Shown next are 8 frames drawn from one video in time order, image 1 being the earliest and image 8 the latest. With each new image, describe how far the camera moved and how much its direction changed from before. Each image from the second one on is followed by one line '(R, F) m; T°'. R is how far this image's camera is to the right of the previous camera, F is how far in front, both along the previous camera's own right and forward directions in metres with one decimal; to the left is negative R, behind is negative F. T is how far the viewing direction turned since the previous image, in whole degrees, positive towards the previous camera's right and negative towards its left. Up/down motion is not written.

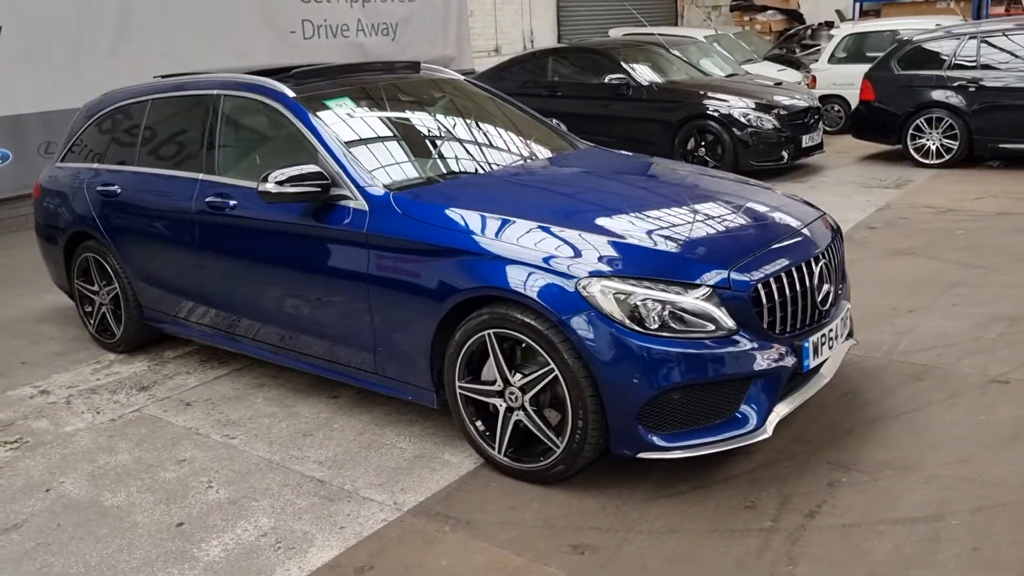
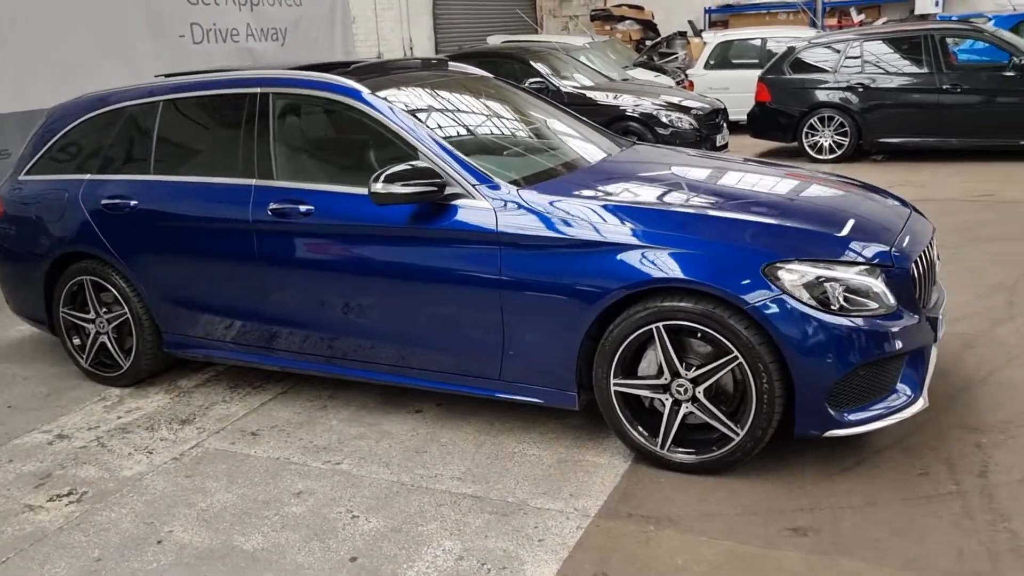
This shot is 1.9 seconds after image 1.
(-1.3, +0.2) m; +12°
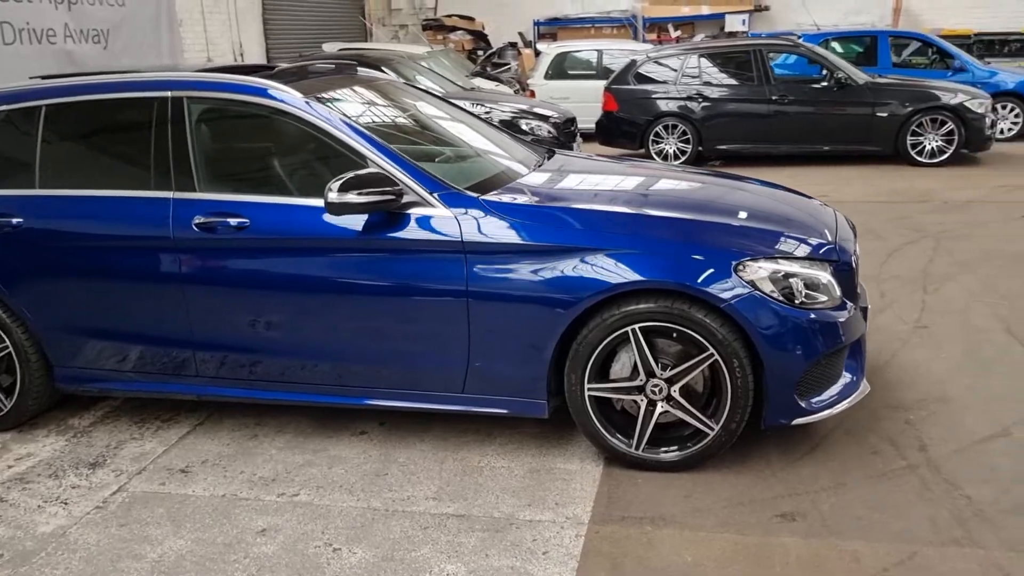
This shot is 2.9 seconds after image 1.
(-0.6, +0.1) m; +12°
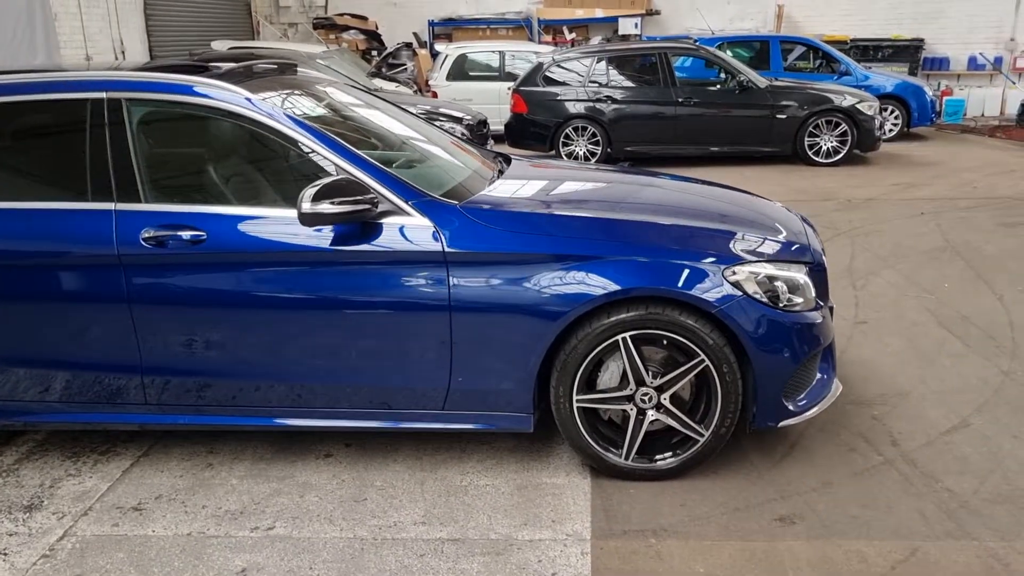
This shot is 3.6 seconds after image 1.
(-0.4, +0.1) m; +8°
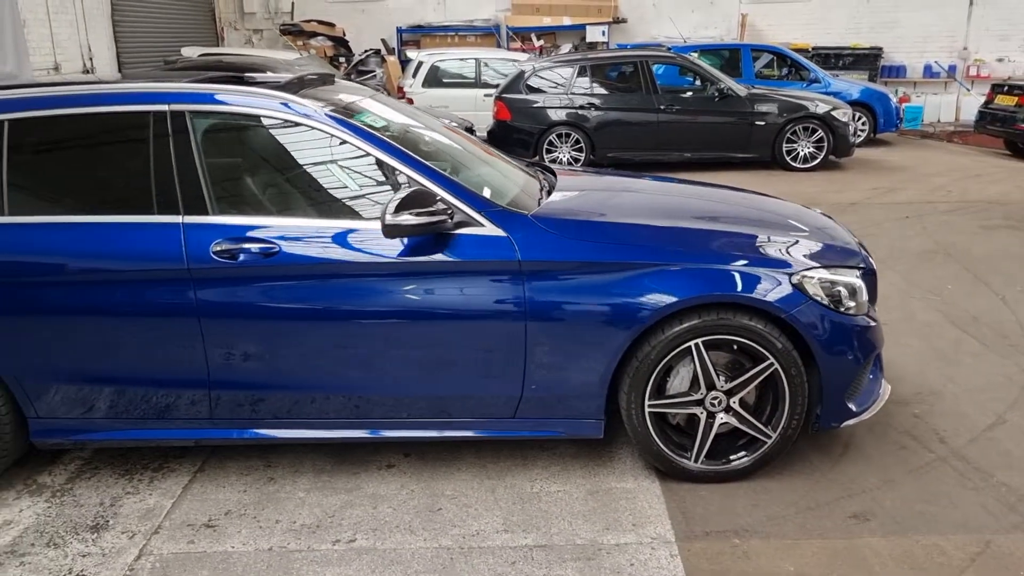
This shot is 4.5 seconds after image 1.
(-0.5, 0.0) m; +3°
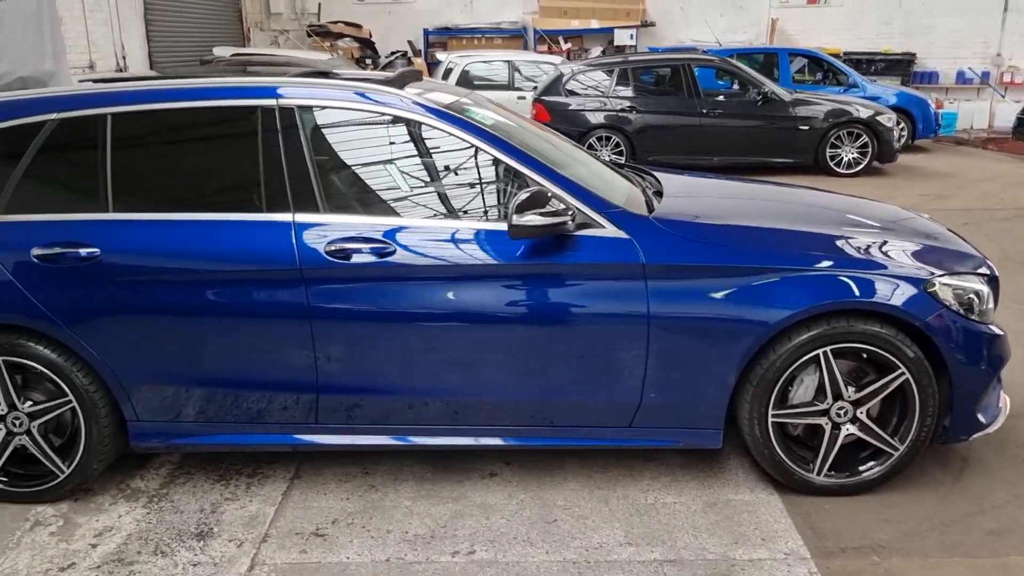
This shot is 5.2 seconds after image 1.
(-0.4, +0.1) m; 0°
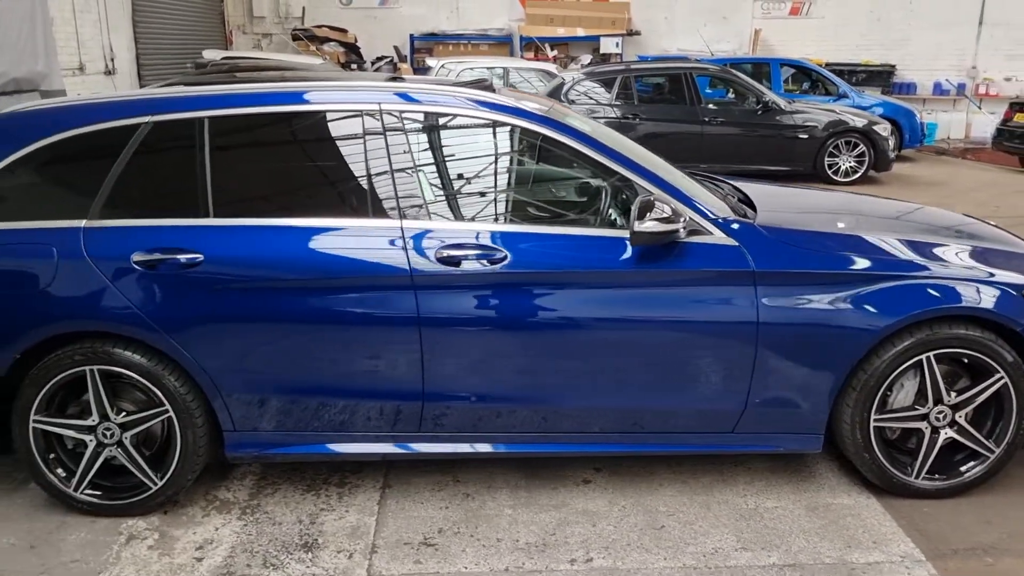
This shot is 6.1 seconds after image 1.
(-0.6, 0.0) m; +3°
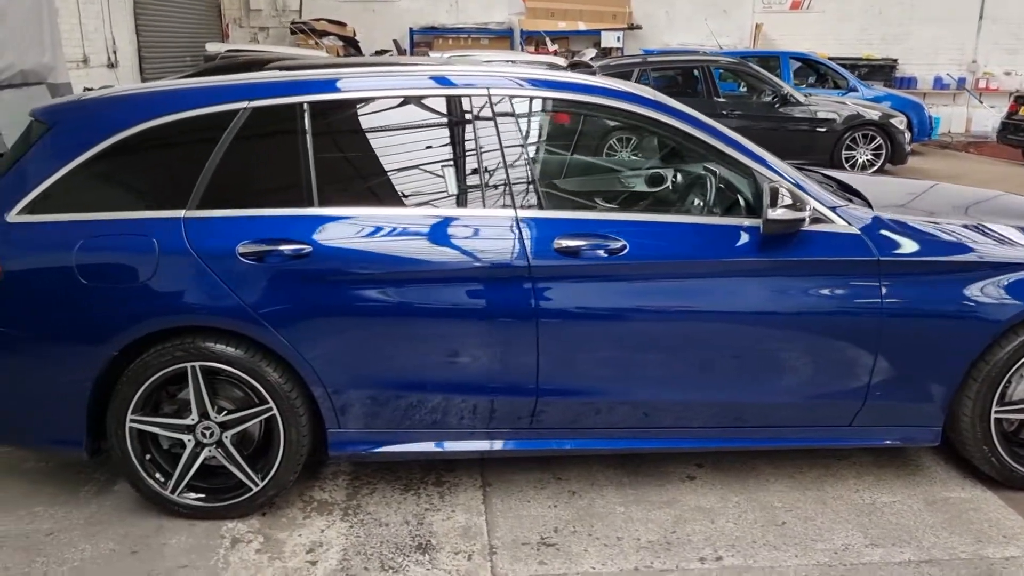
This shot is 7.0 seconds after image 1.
(-0.5, +0.1) m; +1°
